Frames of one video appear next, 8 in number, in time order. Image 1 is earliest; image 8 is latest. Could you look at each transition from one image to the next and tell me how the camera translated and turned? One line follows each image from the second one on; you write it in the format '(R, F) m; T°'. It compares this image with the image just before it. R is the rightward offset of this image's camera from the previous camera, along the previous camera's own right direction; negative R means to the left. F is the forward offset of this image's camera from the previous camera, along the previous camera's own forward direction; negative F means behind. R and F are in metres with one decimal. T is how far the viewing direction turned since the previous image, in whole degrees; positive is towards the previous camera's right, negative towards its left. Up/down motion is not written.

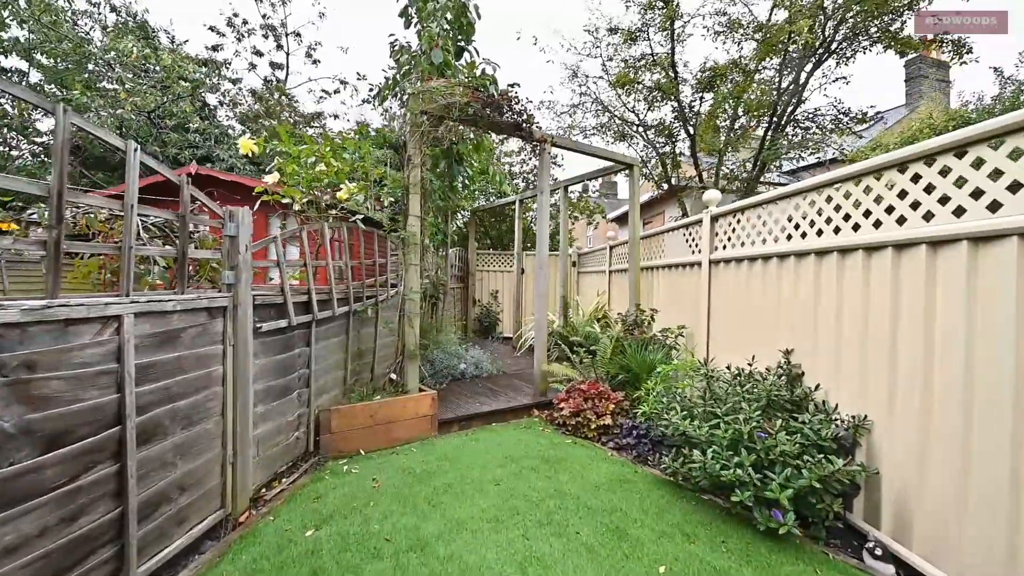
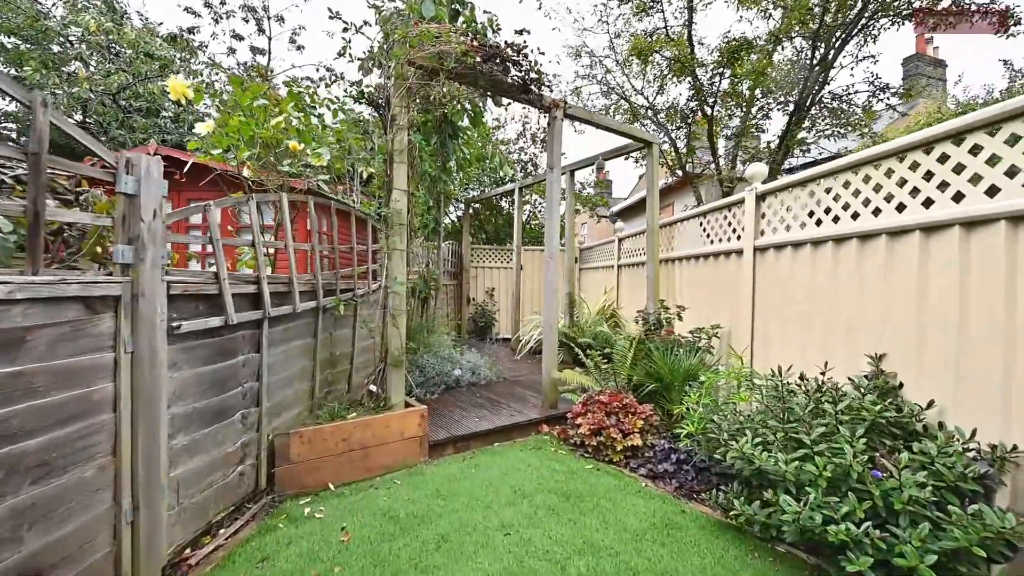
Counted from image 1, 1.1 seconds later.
(-0.1, +0.6) m; +1°
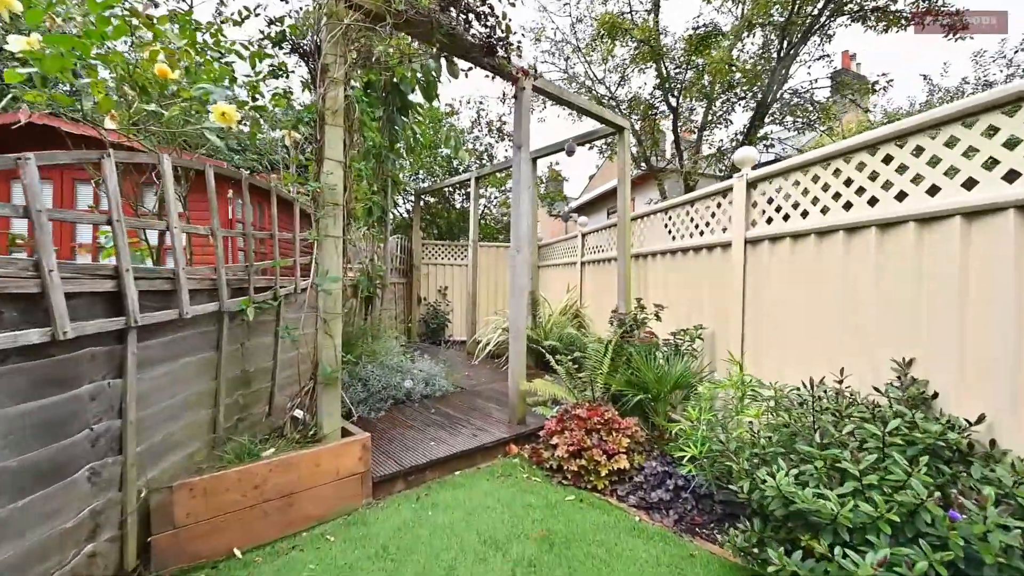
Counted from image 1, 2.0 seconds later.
(-0.1, +0.5) m; +7°
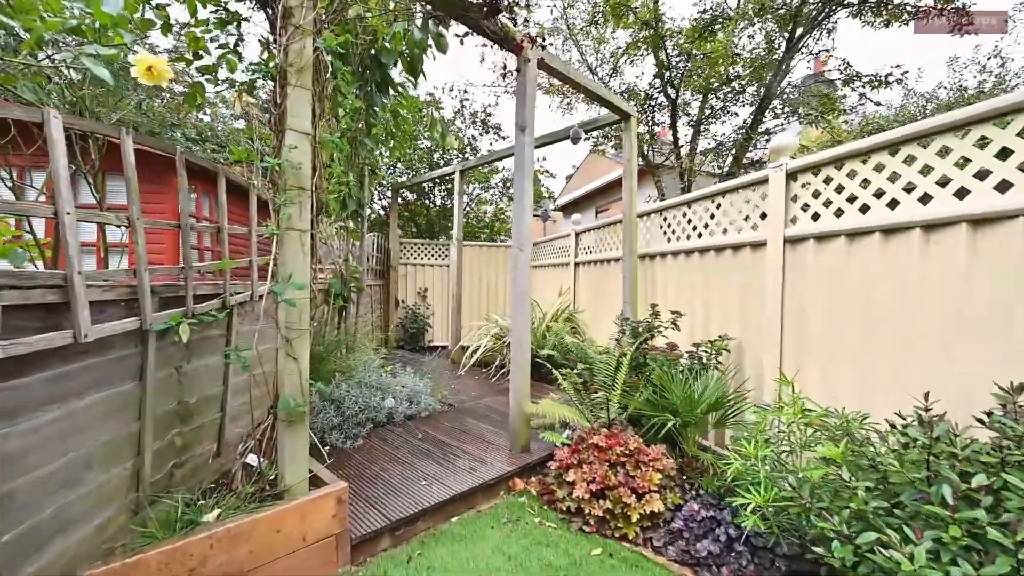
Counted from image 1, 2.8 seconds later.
(-0.2, +0.4) m; +3°
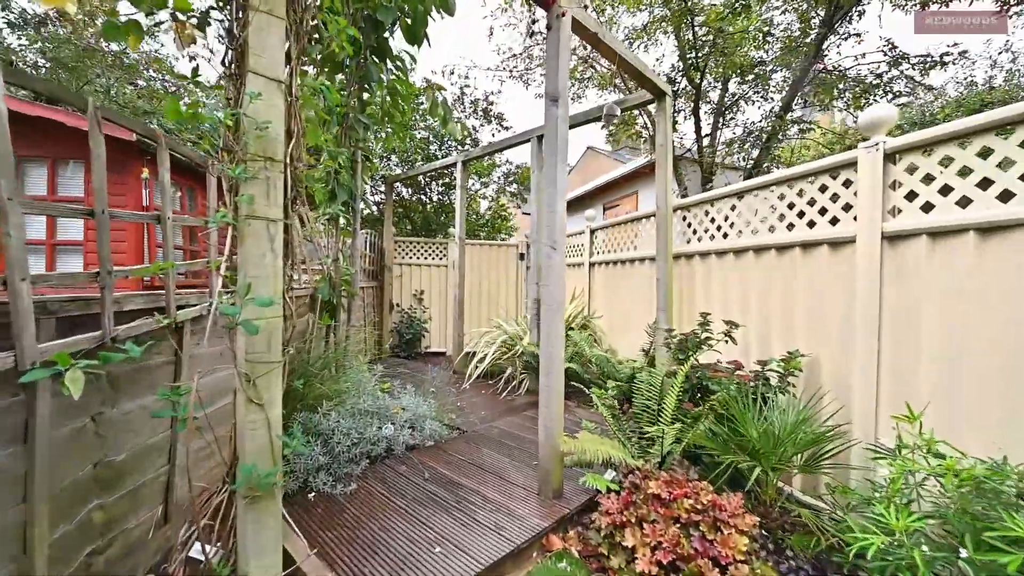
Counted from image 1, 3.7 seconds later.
(-0.2, +0.5) m; +1°
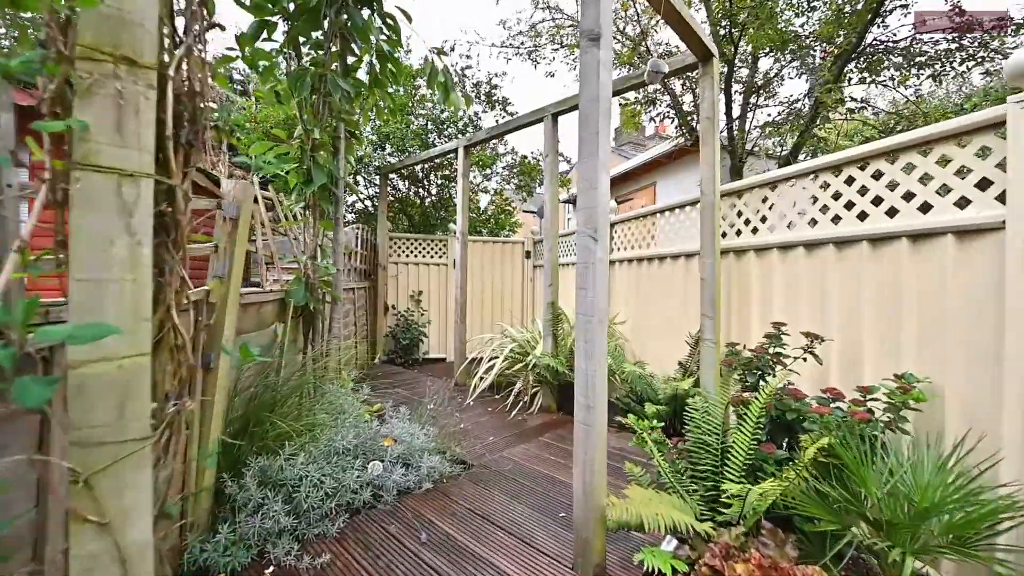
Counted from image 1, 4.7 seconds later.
(-0.1, +0.5) m; 0°
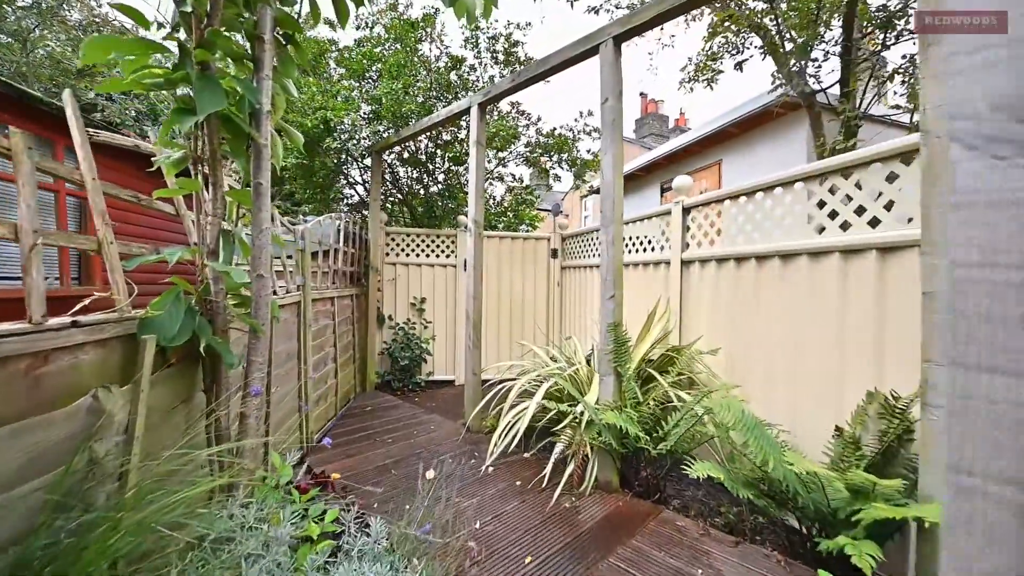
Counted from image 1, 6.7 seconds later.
(-0.2, +1.1) m; -1°
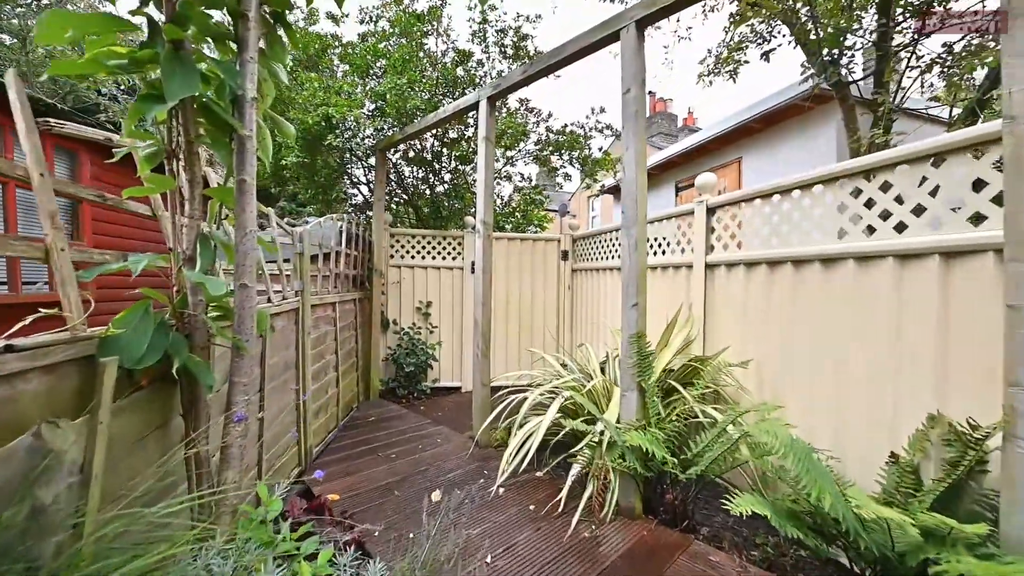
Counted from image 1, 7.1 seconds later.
(0.0, +0.2) m; -1°
